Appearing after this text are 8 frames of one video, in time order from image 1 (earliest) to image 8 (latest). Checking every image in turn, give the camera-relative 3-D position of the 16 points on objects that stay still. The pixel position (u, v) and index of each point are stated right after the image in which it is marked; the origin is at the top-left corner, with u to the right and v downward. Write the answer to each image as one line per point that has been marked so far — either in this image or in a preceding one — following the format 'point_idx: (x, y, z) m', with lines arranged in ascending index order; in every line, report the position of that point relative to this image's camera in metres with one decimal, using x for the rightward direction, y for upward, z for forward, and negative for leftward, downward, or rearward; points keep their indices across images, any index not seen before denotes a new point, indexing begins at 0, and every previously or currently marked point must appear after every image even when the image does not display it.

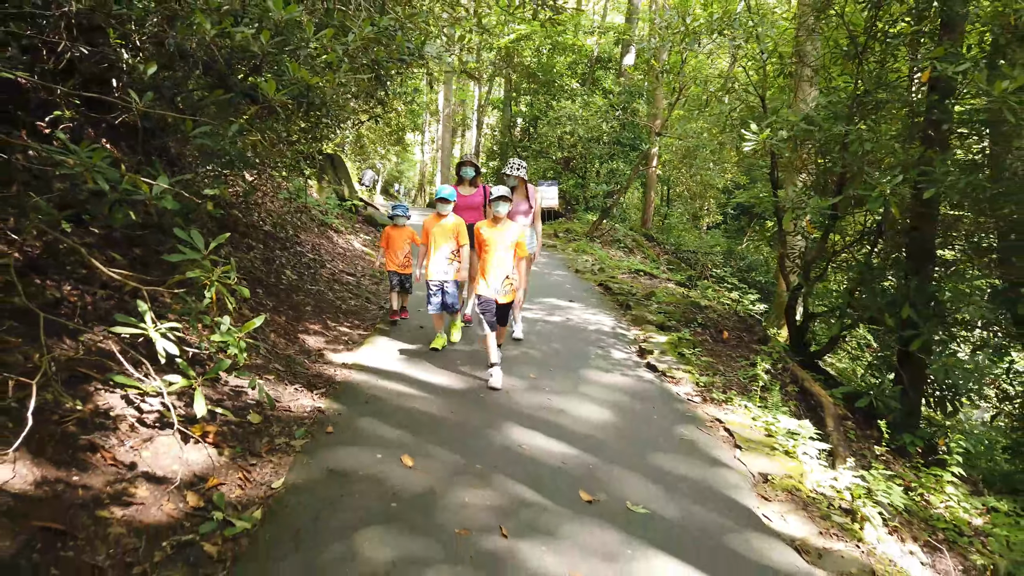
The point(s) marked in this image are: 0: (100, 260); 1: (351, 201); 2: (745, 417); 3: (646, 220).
0: (-2.2, +0.1, +4.1) m
1: (-2.6, +1.4, +12.5) m
2: (+1.4, -0.8, +4.6) m
3: (+3.0, +1.5, +16.9) m
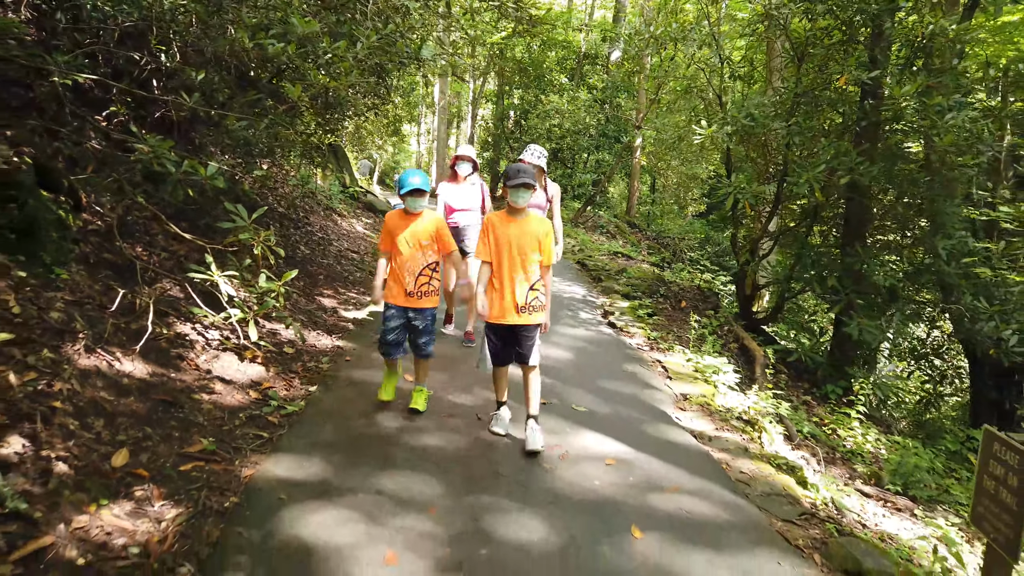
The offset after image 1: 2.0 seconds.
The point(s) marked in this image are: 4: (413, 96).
0: (-2.3, +0.4, +5.1) m
1: (-2.8, +1.8, +13.5) m
2: (+1.3, -0.5, +5.7) m
3: (+2.8, +1.9, +18.0) m
4: (-1.7, +3.2, +12.8) m
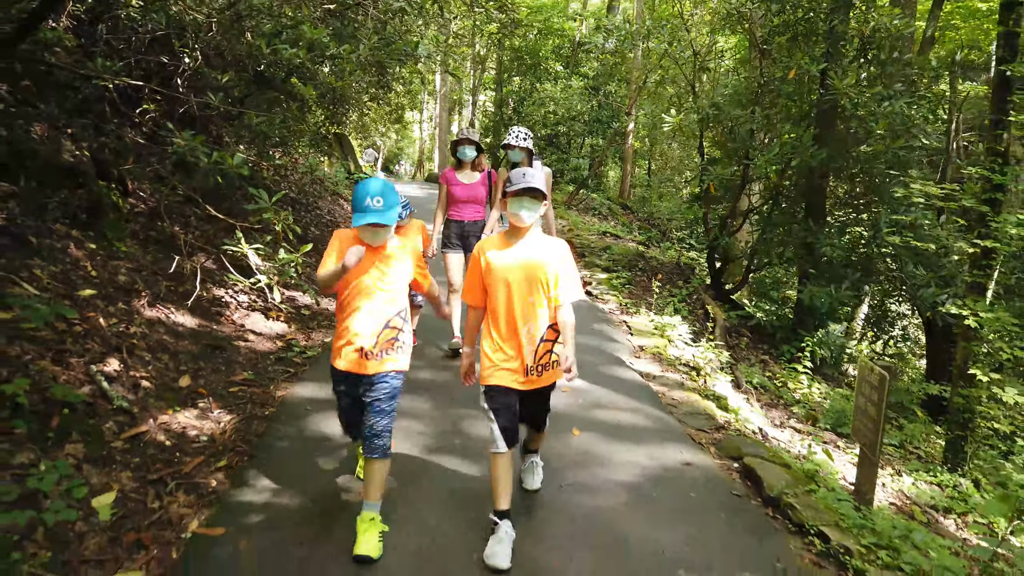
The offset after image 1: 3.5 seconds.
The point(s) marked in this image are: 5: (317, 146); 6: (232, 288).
0: (-2.5, +0.6, +6.0) m
1: (-2.9, +2.2, +14.4) m
2: (+1.2, -0.3, +6.5) m
3: (+2.8, +2.4, +18.8) m
4: (-1.8, +3.6, +13.6) m
5: (-2.4, +1.7, +9.2) m
6: (-1.9, 0.0, +5.3) m
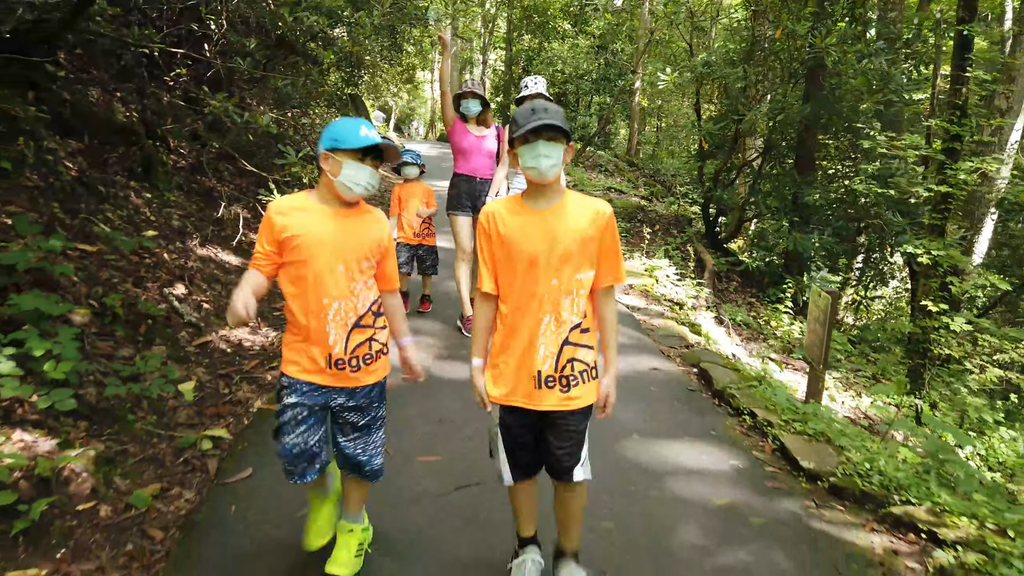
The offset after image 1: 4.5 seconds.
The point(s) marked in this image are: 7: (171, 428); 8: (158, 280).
0: (-2.5, +1.1, +6.6) m
1: (-2.8, +3.0, +15.0) m
2: (+1.2, +0.2, +7.2) m
3: (+3.0, +3.5, +19.2) m
4: (-1.6, +4.4, +14.1) m
5: (-2.3, +2.3, +9.8) m
6: (-1.9, +0.4, +5.9) m
7: (-1.3, -0.5, +2.9) m
8: (-1.8, 0.0, +4.0) m
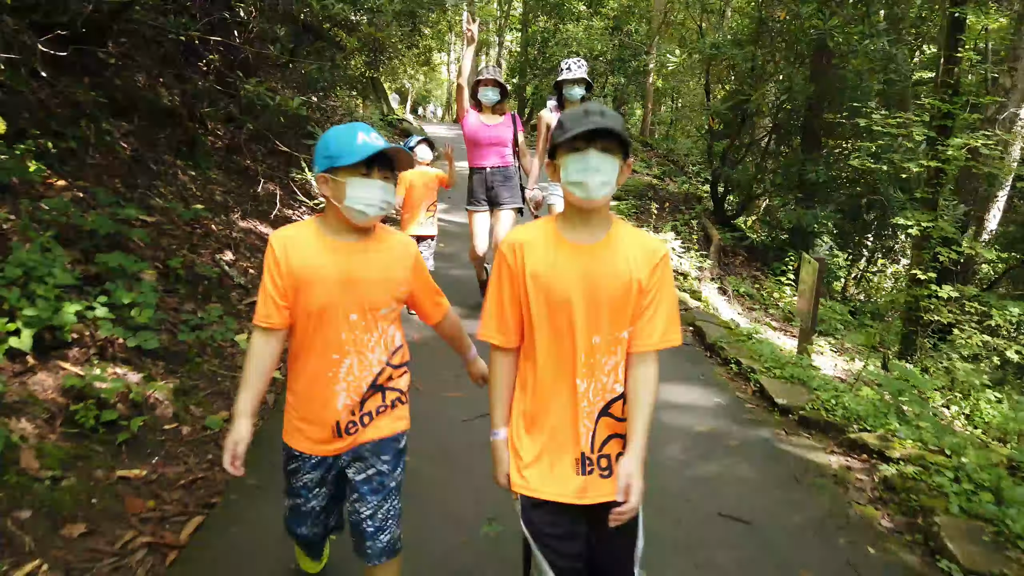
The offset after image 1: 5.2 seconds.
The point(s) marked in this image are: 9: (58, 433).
0: (-2.3, +1.3, +7.1) m
1: (-2.4, +3.5, +15.4) m
2: (+1.3, +0.5, +7.6) m
3: (+3.4, +4.1, +19.5) m
4: (-1.3, +4.8, +14.5) m
5: (-2.1, +2.7, +10.2) m
6: (-1.8, +0.7, +6.4) m
7: (-1.2, -0.4, +3.4) m
8: (-1.8, +0.2, +4.5) m
9: (-1.5, -0.5, +2.5) m
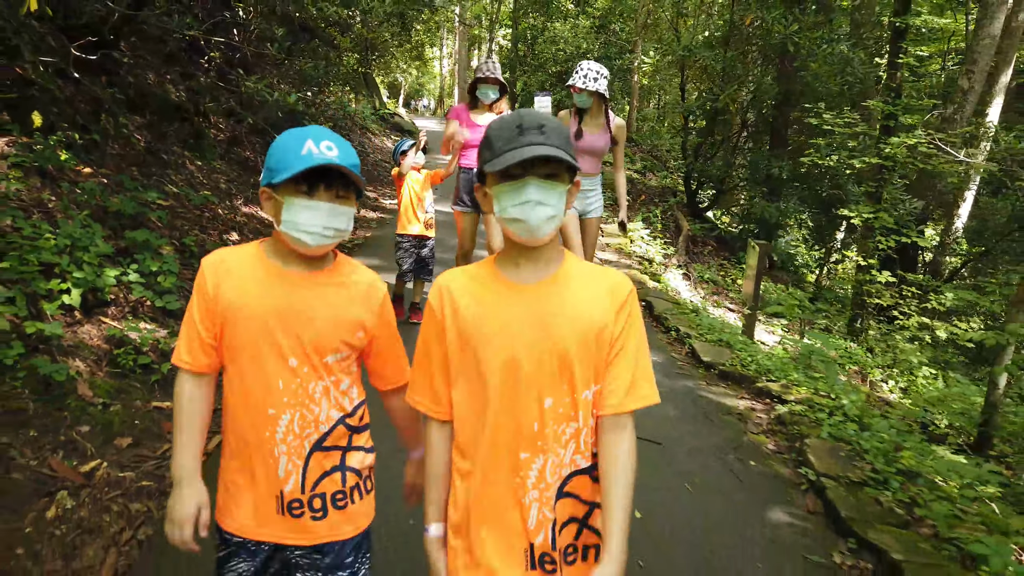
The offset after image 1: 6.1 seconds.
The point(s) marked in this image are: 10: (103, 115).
0: (-2.5, +1.5, +7.6) m
1: (-2.7, +3.7, +15.9) m
2: (+1.1, +0.7, +8.2) m
3: (+3.1, +4.3, +20.1) m
4: (-1.6, +5.1, +15.0) m
5: (-2.3, +2.8, +10.8) m
6: (-2.0, +0.8, +7.0) m
7: (-1.4, -0.2, +4.0) m
8: (-1.9, +0.4, +5.0) m
9: (-1.6, -0.3, +3.0) m
10: (-2.8, +1.2, +5.3) m
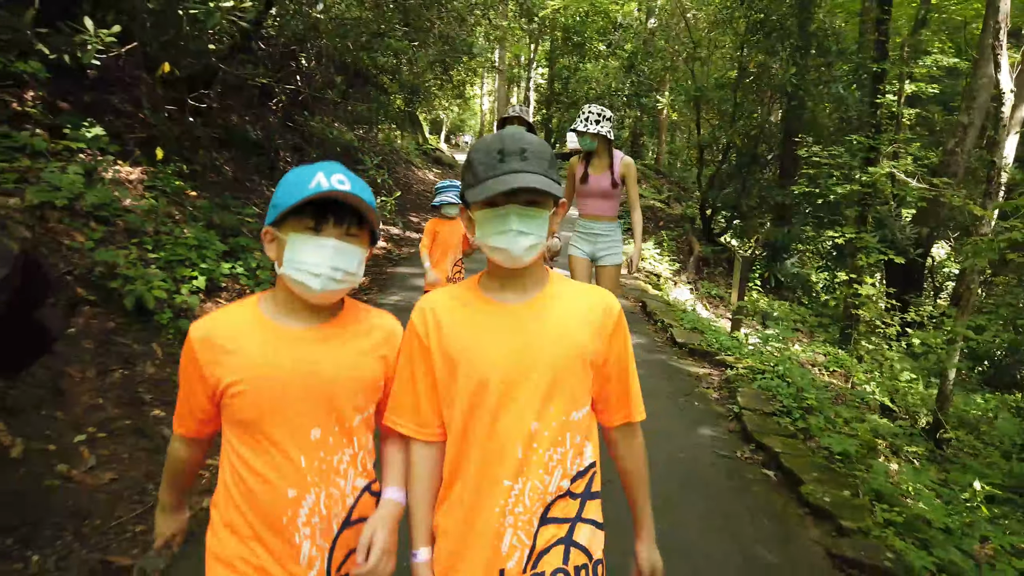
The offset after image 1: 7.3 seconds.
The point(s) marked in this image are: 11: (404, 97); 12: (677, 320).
0: (-2.2, +1.4, +8.9) m
1: (-2.0, +3.2, +17.2) m
2: (+1.4, +0.5, +9.2) m
3: (+4.1, +3.6, +21.1) m
4: (-0.9, +4.6, +16.3) m
5: (-1.8, +2.6, +12.0) m
6: (-1.7, +0.7, +8.2) m
7: (-1.3, -0.2, +5.1) m
8: (-1.8, +0.4, +6.2) m
9: (-1.6, -0.3, +4.2) m
10: (-2.7, +1.2, +6.5) m
11: (-1.6, +2.8, +11.2) m
12: (+1.2, -0.2, +5.5) m
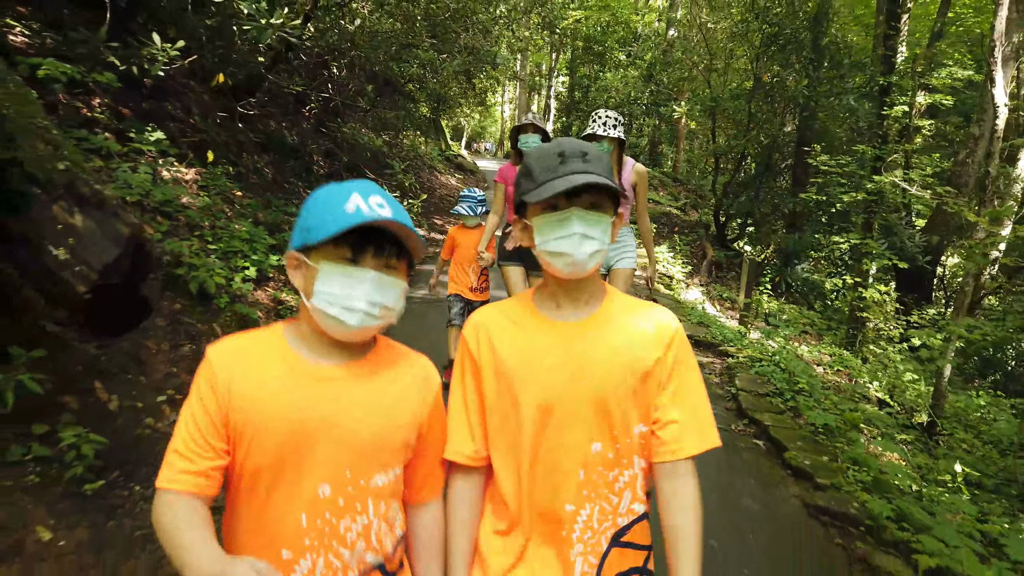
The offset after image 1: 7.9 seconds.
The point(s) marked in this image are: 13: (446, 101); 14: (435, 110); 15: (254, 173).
0: (-2.0, +1.4, +9.4) m
1: (-1.5, +3.2, +17.7) m
2: (+1.7, +0.5, +9.6) m
3: (+4.6, +3.4, +21.5) m
4: (-0.4, +4.6, +16.8) m
5: (-1.5, +2.6, +12.5) m
6: (-1.5, +0.8, +8.6) m
7: (-1.2, -0.1, +5.5) m
8: (-1.6, +0.4, +6.7) m
9: (-1.5, -0.2, +4.6) m
10: (-2.5, +1.2, +7.0) m
11: (-1.3, +2.8, +11.7) m
12: (+1.3, -0.2, +5.9) m
13: (-1.0, +2.9, +11.6) m
14: (-1.2, +2.8, +11.8) m
15: (-2.4, +1.1, +7.0) m
